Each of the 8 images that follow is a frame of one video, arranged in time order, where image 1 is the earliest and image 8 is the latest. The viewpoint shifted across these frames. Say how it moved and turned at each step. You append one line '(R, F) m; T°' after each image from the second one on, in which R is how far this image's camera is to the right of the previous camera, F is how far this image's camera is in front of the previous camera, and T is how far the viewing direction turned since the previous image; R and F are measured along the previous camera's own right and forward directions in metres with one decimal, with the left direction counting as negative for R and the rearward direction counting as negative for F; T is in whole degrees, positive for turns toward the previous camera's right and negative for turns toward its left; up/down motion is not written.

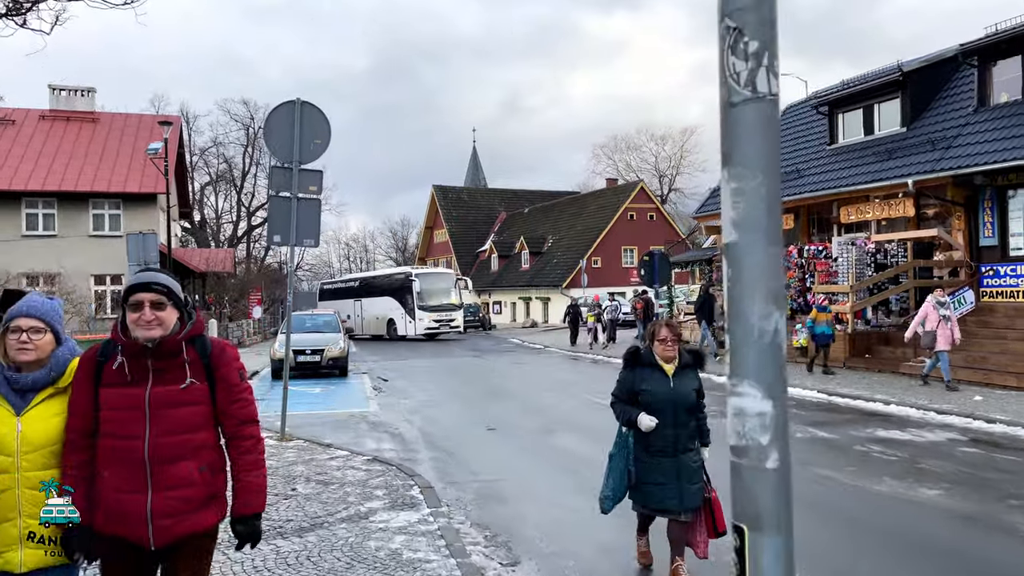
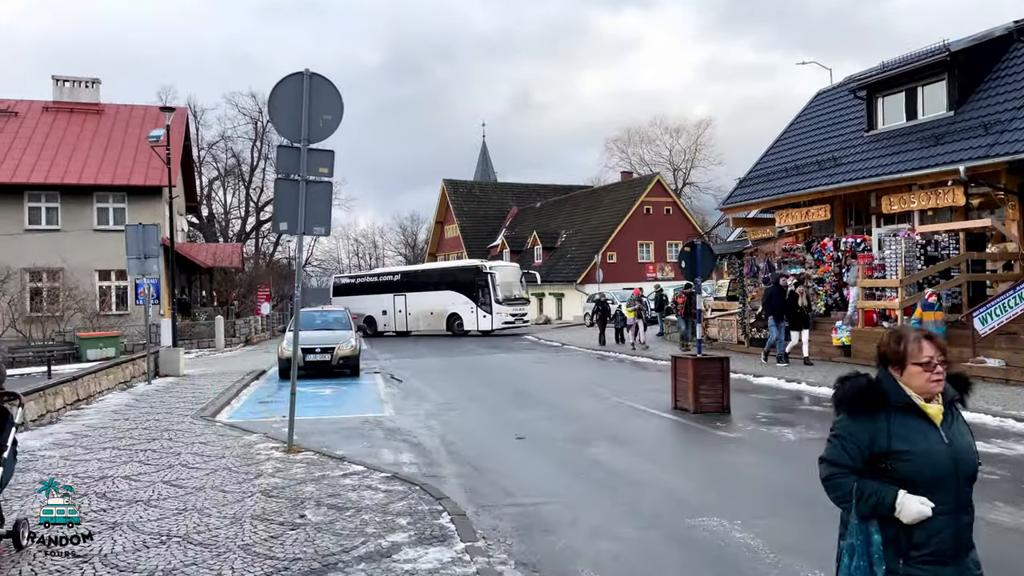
(-0.3, +1.0) m; -1°
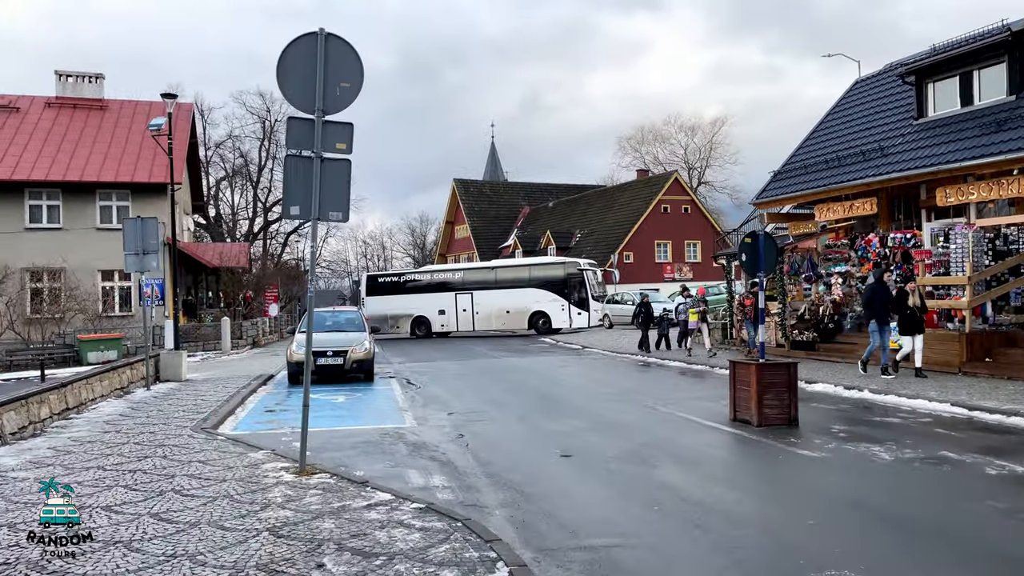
(-0.4, +1.2) m; -1°
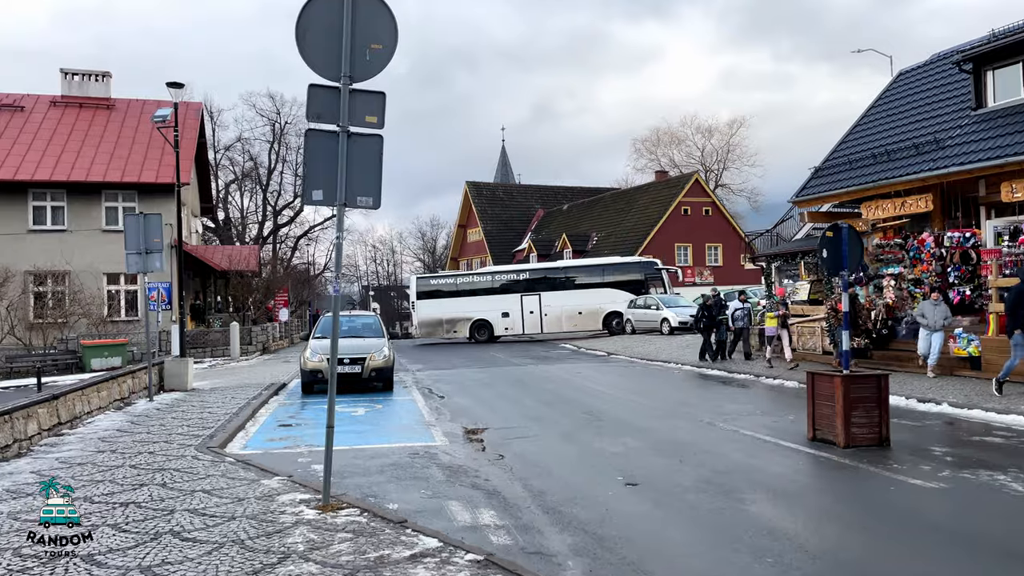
(-0.4, +1.2) m; -1°
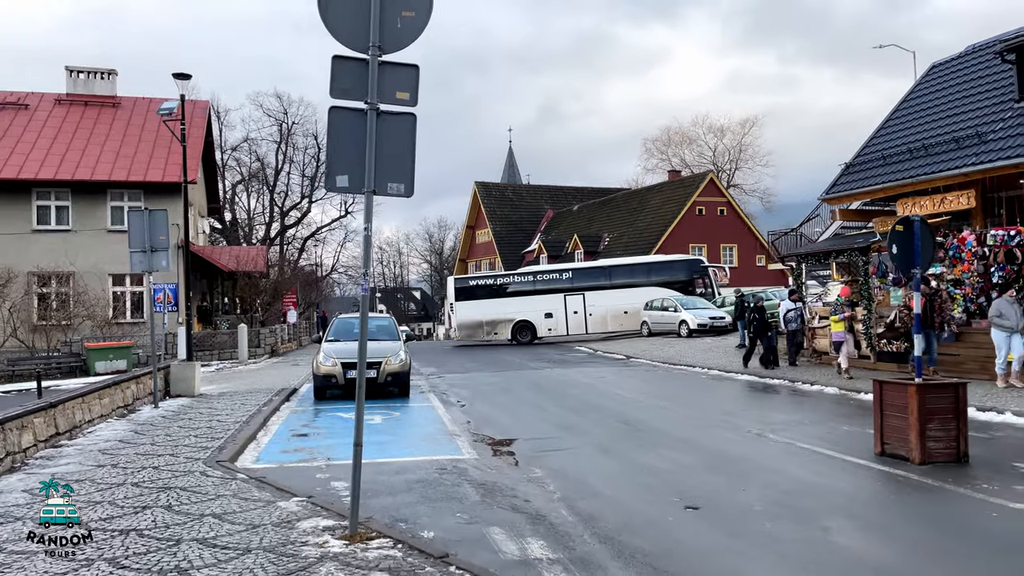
(-0.3, +0.7) m; 0°
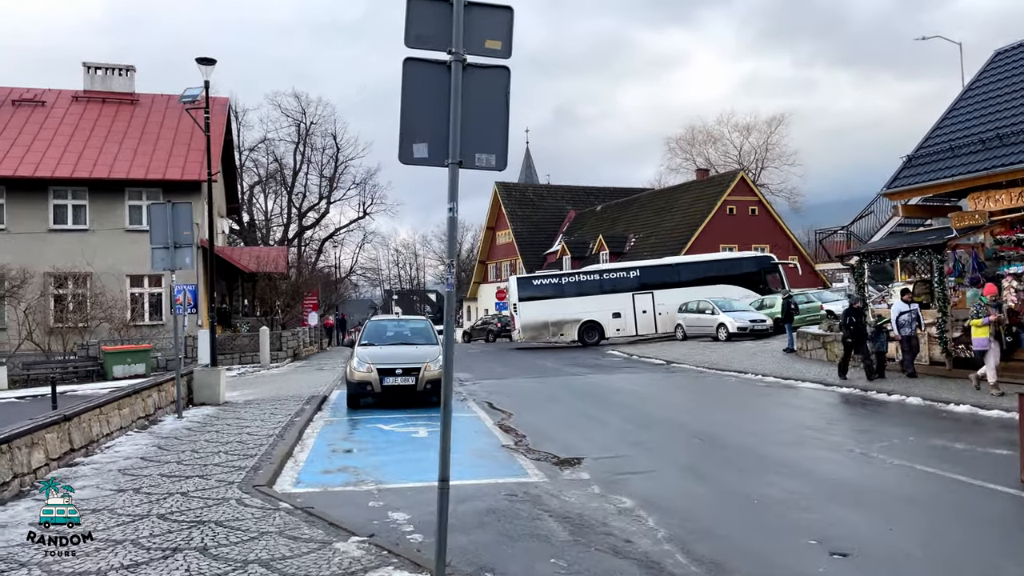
(-0.6, +1.1) m; -1°
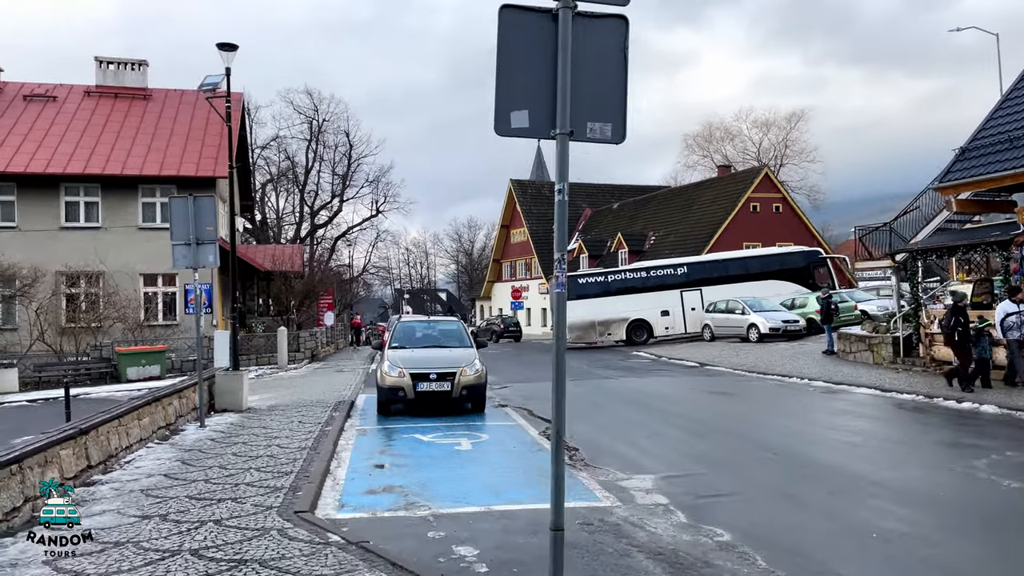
(-0.5, +0.8) m; -1°
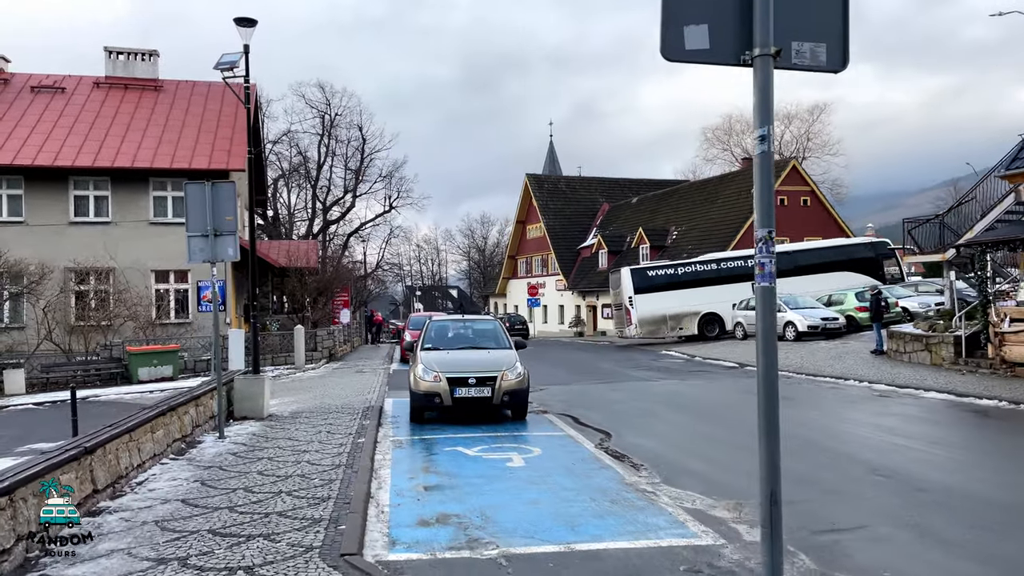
(-0.5, +1.1) m; -1°
